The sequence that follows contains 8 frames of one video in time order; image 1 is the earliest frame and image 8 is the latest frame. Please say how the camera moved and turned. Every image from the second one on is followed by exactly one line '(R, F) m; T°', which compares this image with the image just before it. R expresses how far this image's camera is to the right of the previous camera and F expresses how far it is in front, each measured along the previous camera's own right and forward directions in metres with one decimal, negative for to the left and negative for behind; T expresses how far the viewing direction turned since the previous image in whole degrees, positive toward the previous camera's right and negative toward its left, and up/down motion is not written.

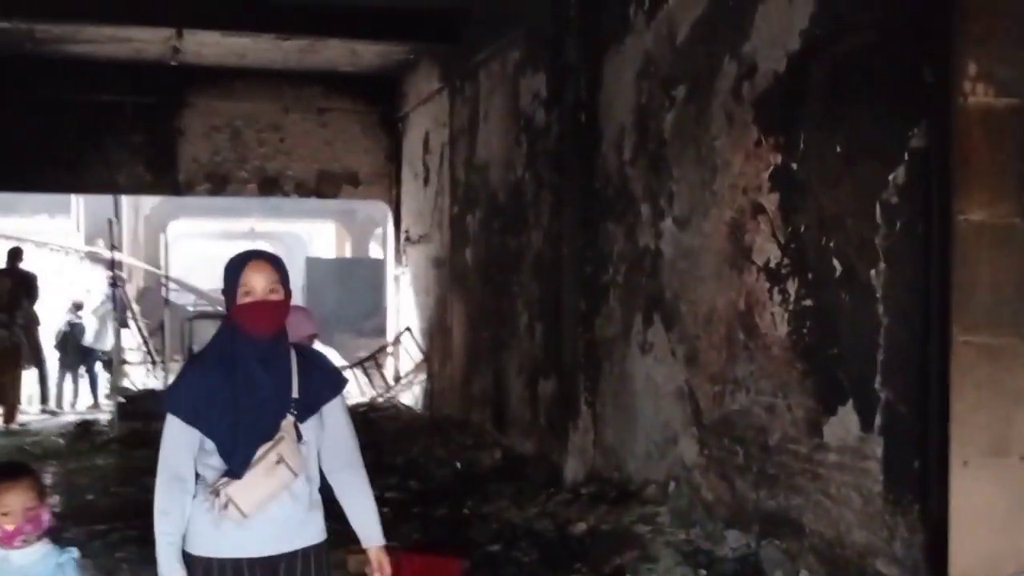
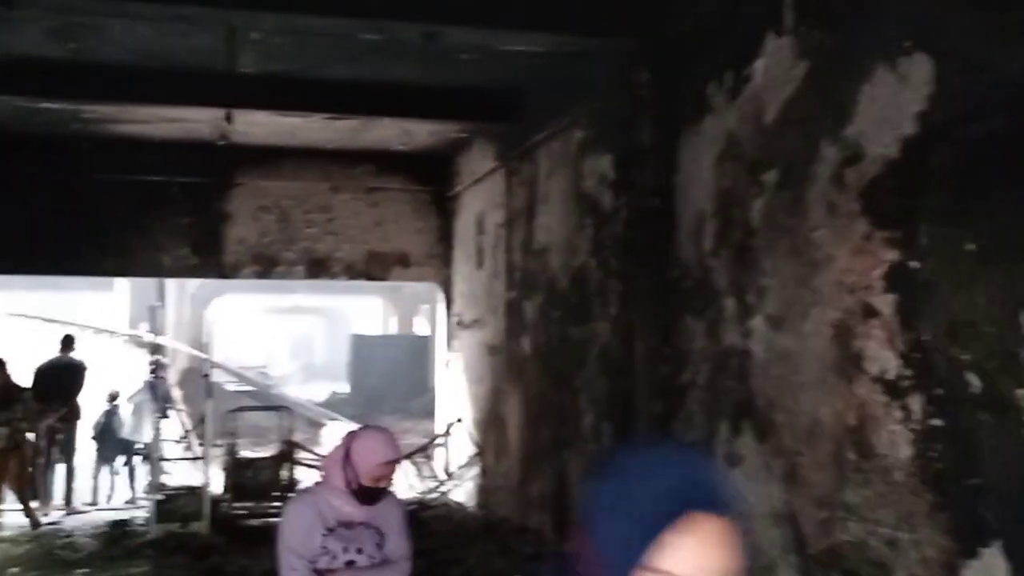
(-0.1, +0.3) m; -3°
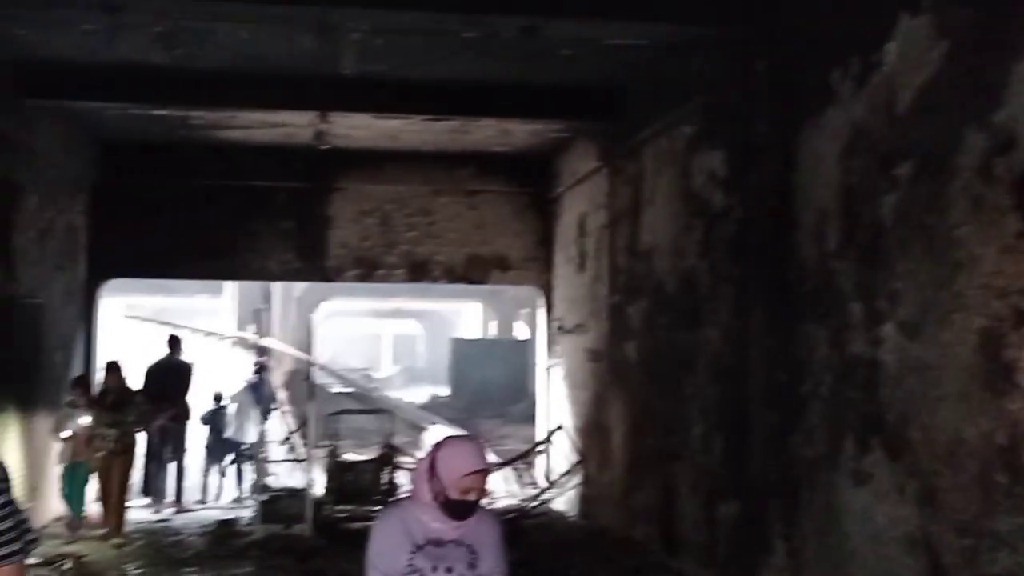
(0.0, +0.2) m; -5°
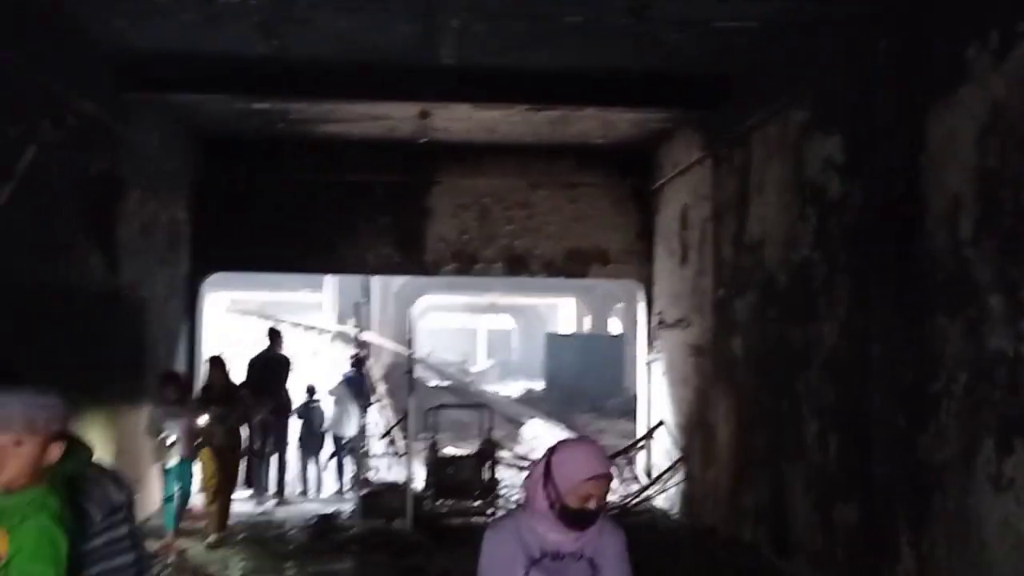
(-0.1, +0.1) m; -5°
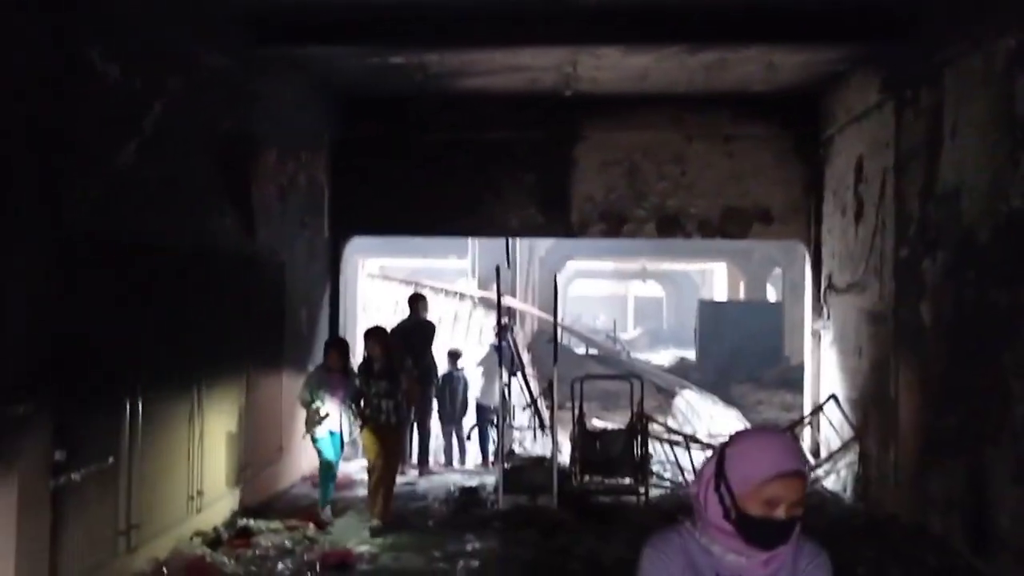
(0.0, +0.4) m; -8°
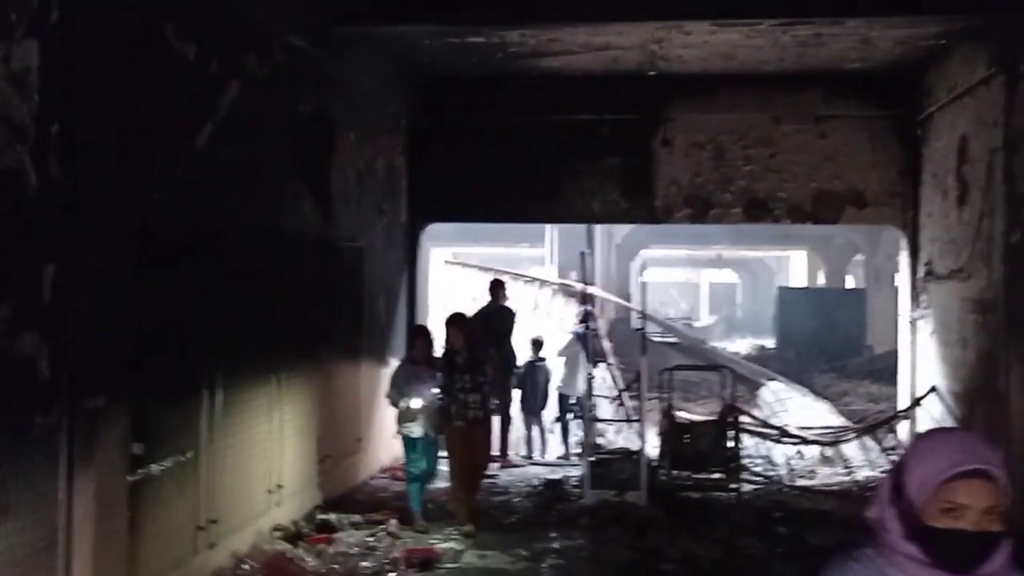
(-0.1, +0.2) m; -4°
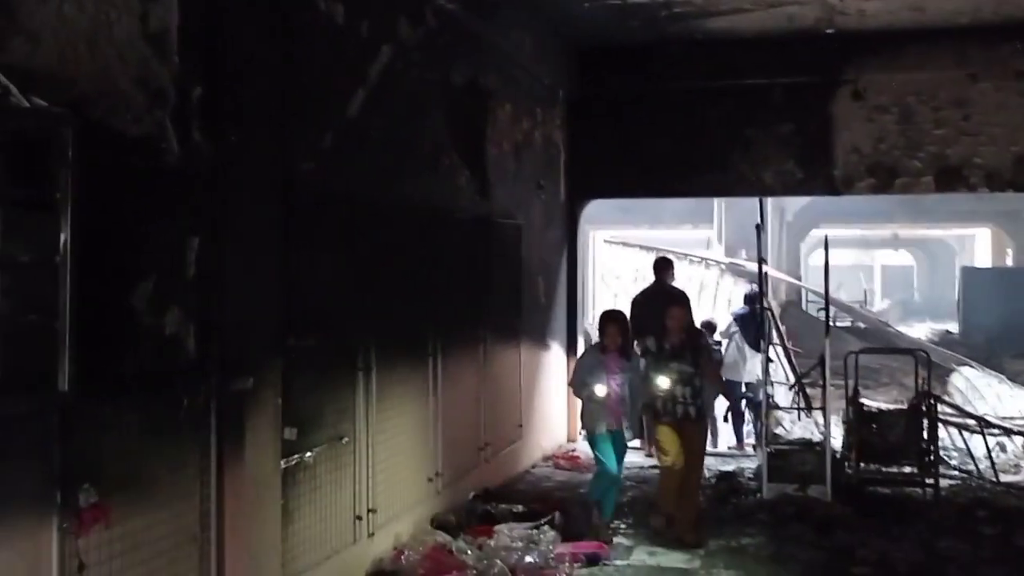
(-0.1, +0.3) m; -9°
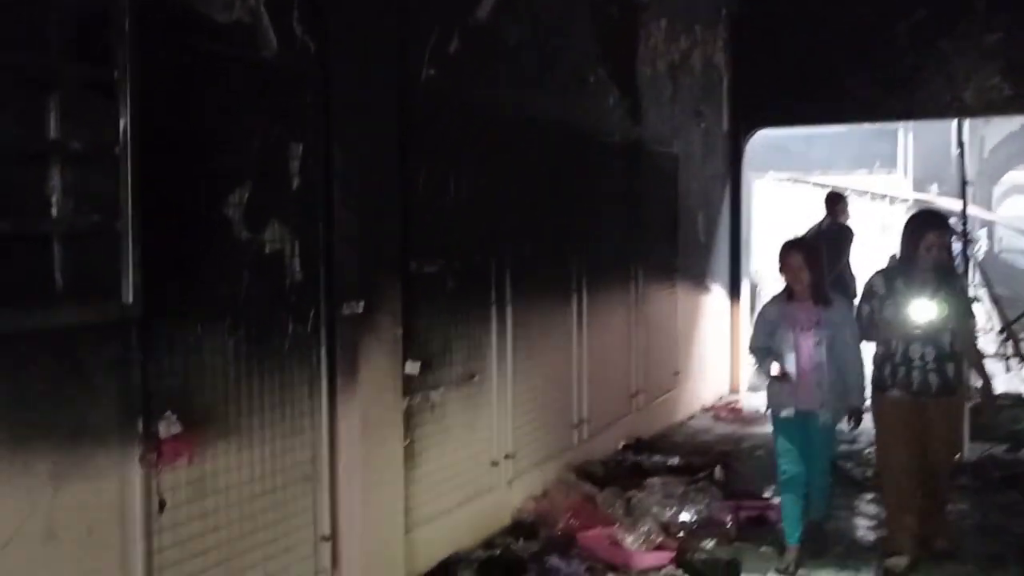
(0.0, +0.4) m; -9°
